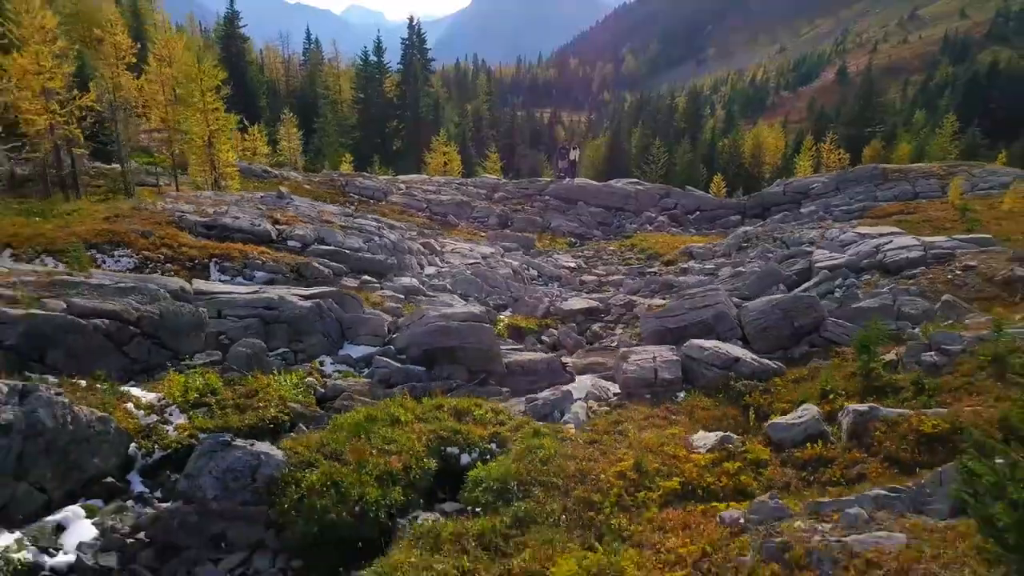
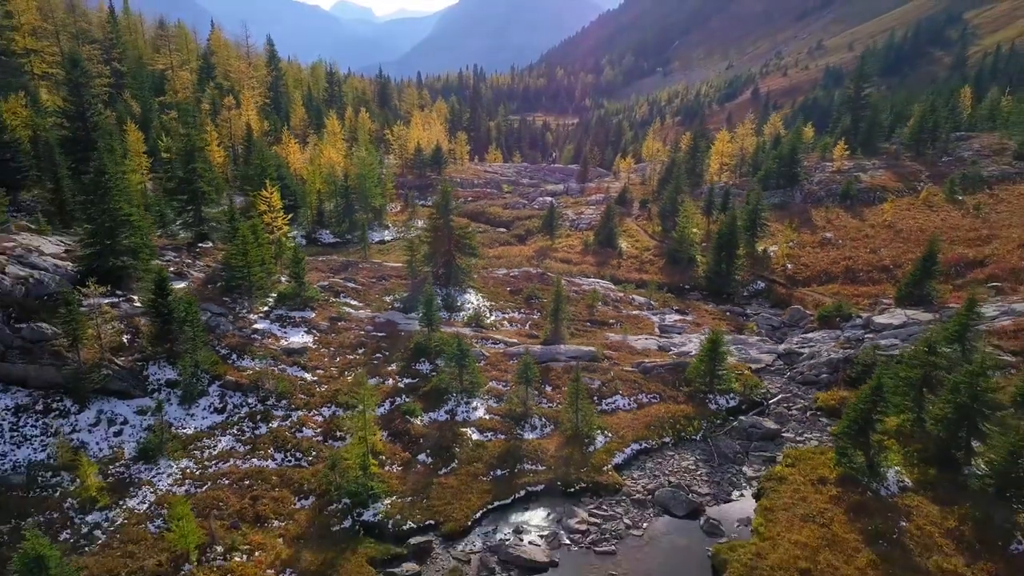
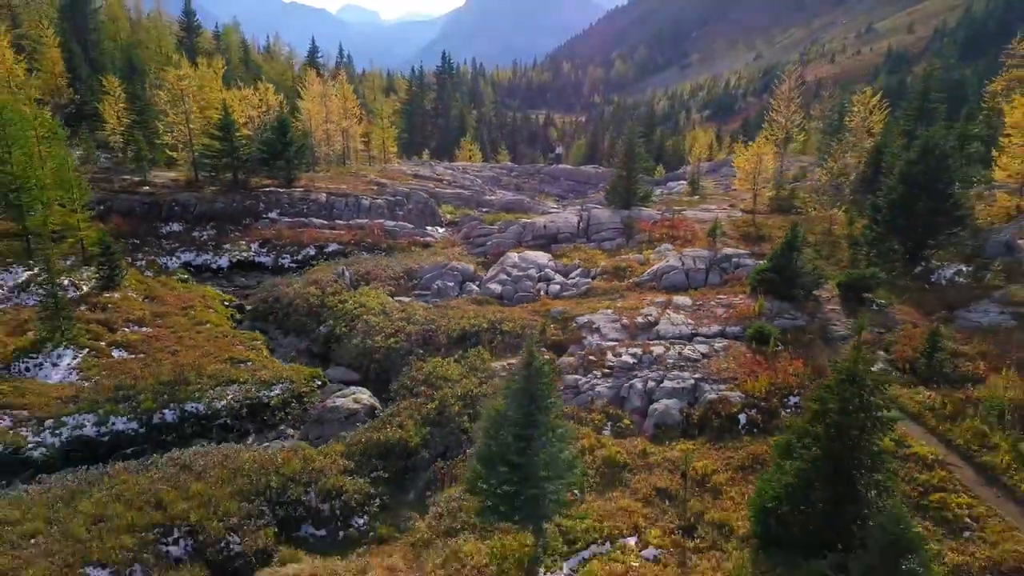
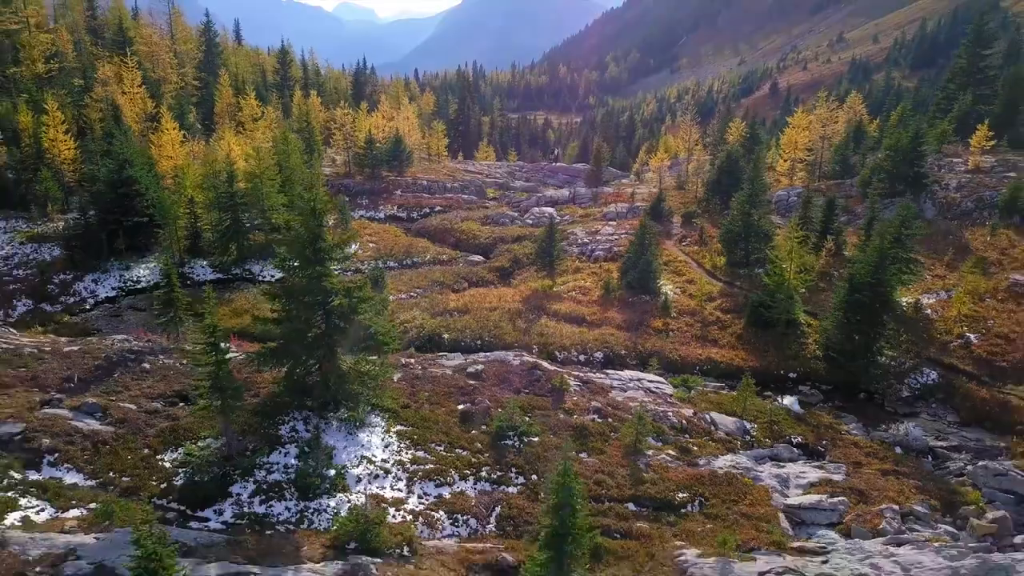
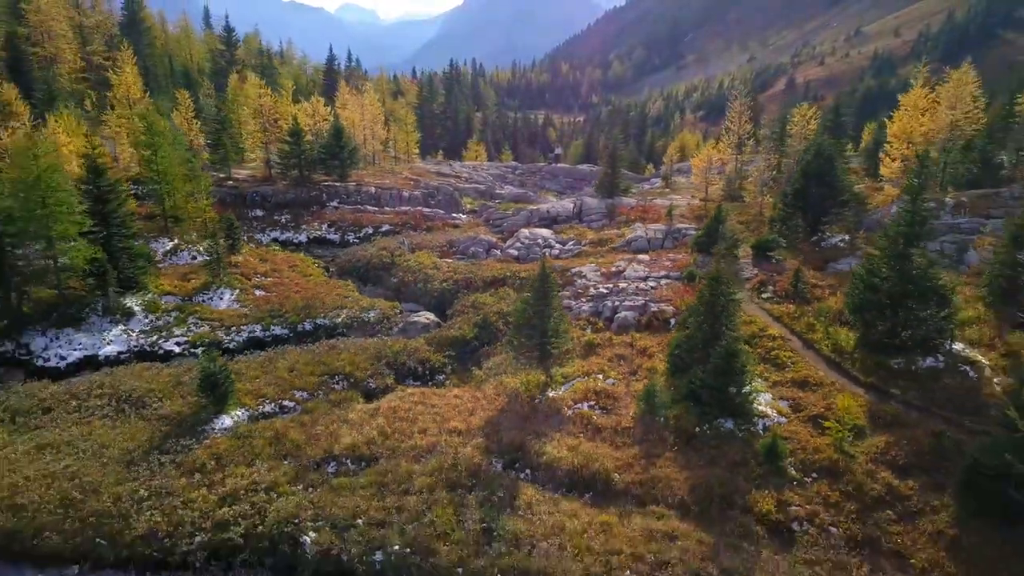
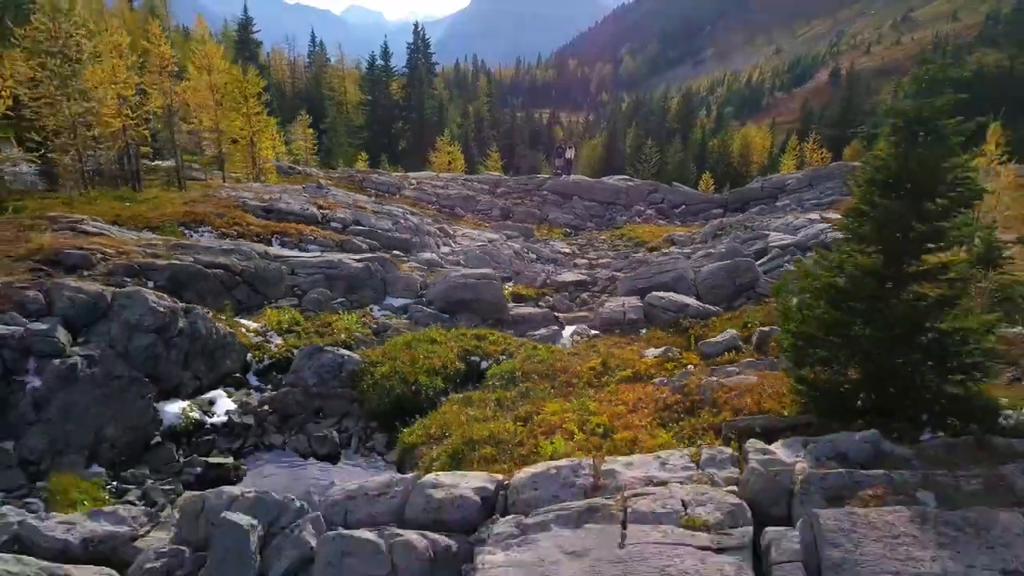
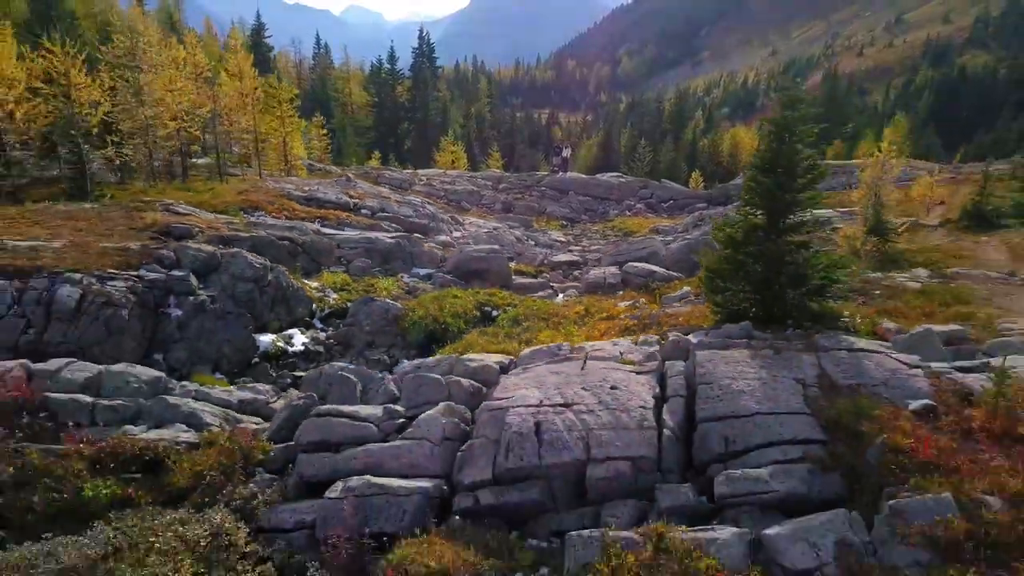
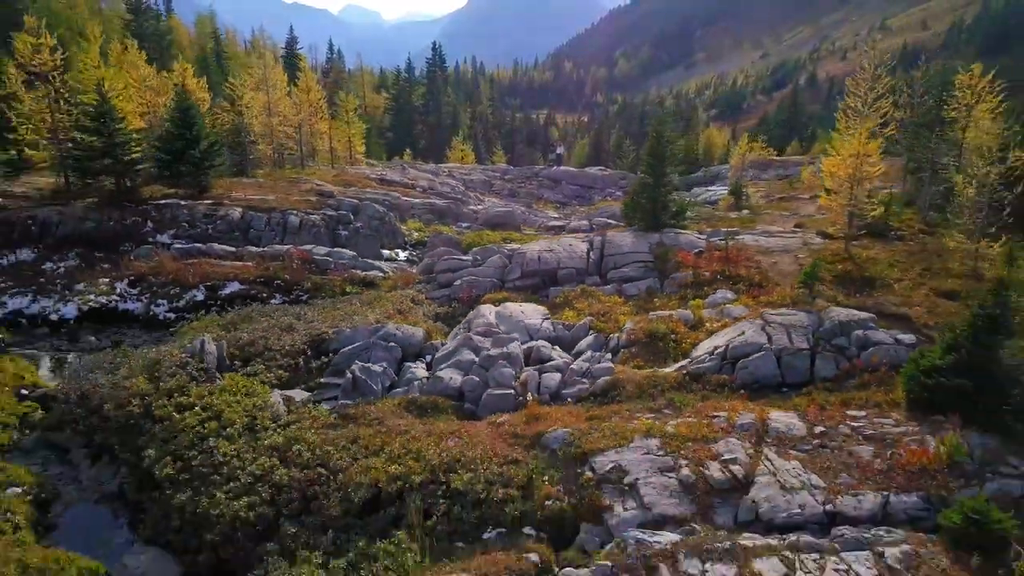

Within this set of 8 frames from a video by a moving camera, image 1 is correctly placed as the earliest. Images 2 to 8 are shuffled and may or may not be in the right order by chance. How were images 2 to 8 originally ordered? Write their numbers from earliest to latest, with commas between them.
6, 7, 8, 3, 5, 4, 2
